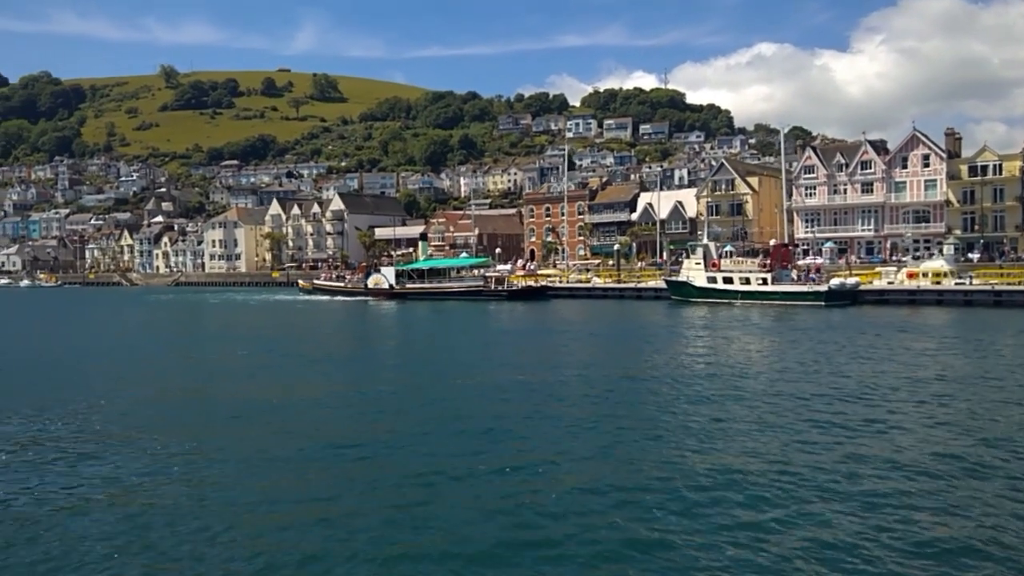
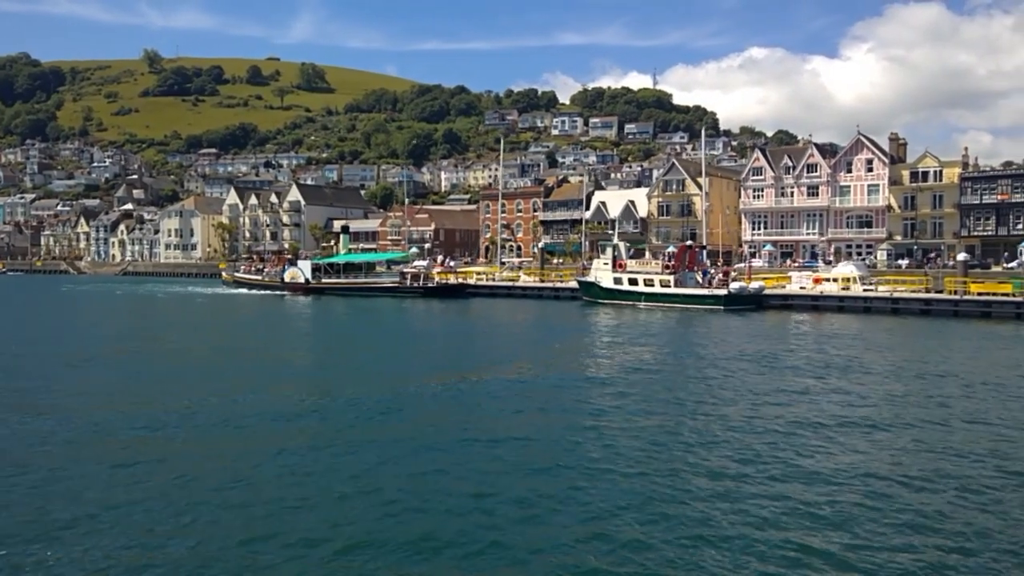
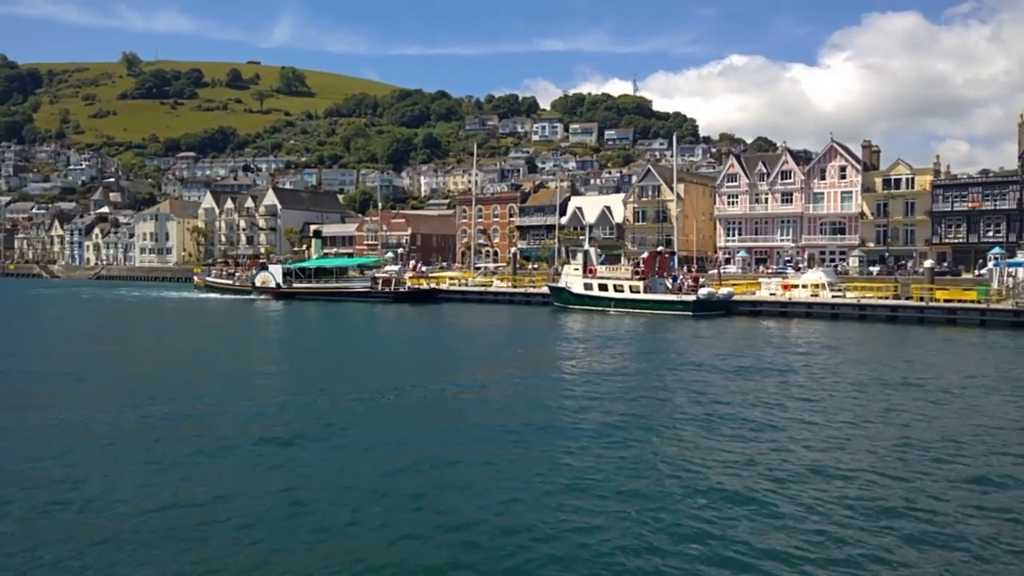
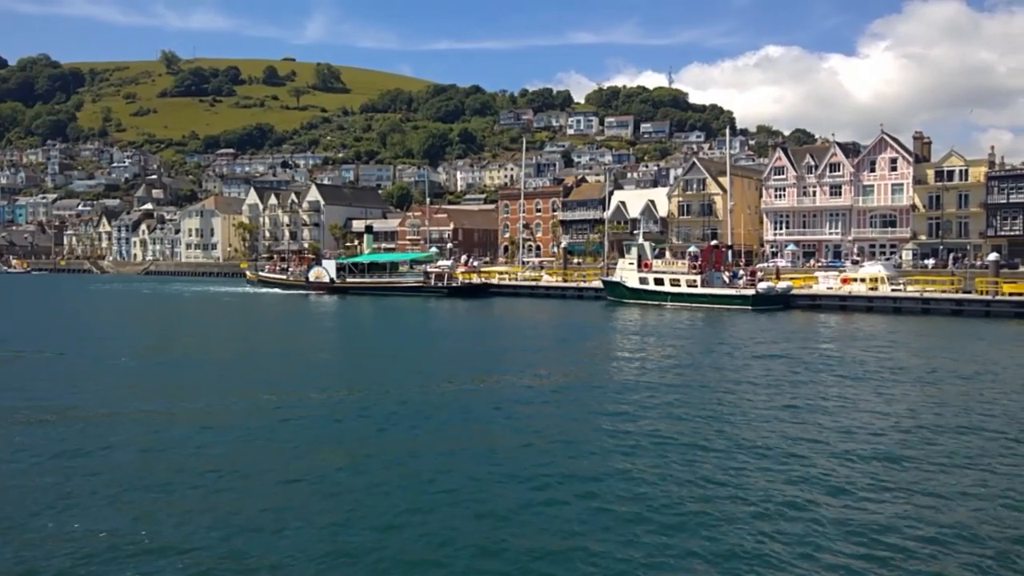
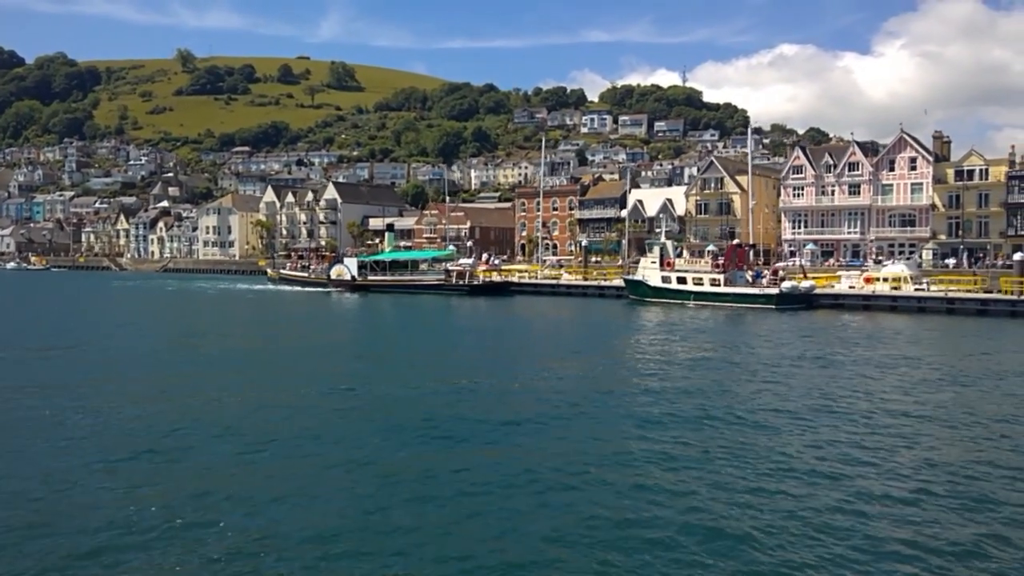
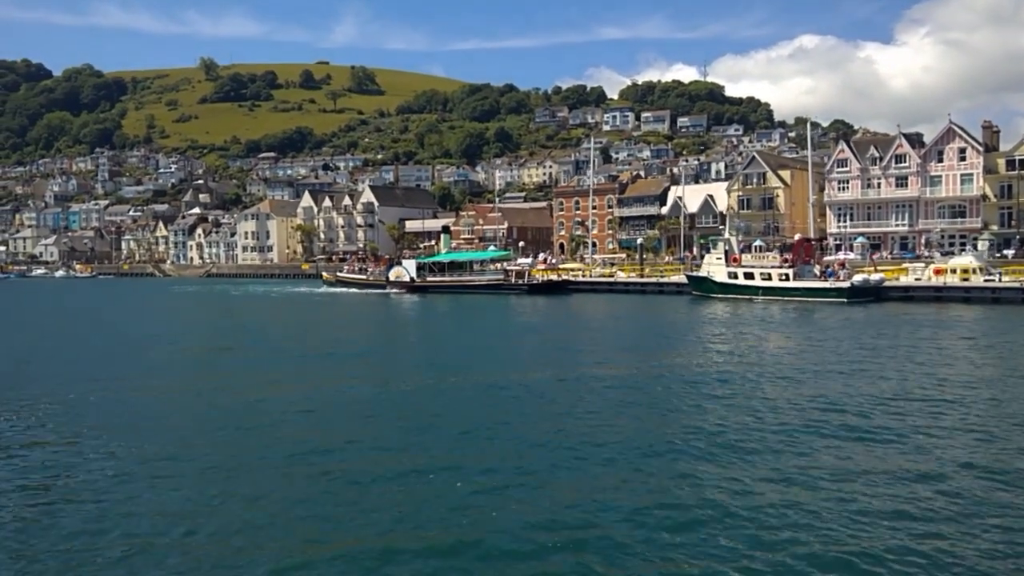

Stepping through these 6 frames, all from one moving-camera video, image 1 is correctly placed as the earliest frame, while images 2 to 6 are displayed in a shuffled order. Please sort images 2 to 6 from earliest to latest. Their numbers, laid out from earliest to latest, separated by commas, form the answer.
6, 5, 4, 2, 3
